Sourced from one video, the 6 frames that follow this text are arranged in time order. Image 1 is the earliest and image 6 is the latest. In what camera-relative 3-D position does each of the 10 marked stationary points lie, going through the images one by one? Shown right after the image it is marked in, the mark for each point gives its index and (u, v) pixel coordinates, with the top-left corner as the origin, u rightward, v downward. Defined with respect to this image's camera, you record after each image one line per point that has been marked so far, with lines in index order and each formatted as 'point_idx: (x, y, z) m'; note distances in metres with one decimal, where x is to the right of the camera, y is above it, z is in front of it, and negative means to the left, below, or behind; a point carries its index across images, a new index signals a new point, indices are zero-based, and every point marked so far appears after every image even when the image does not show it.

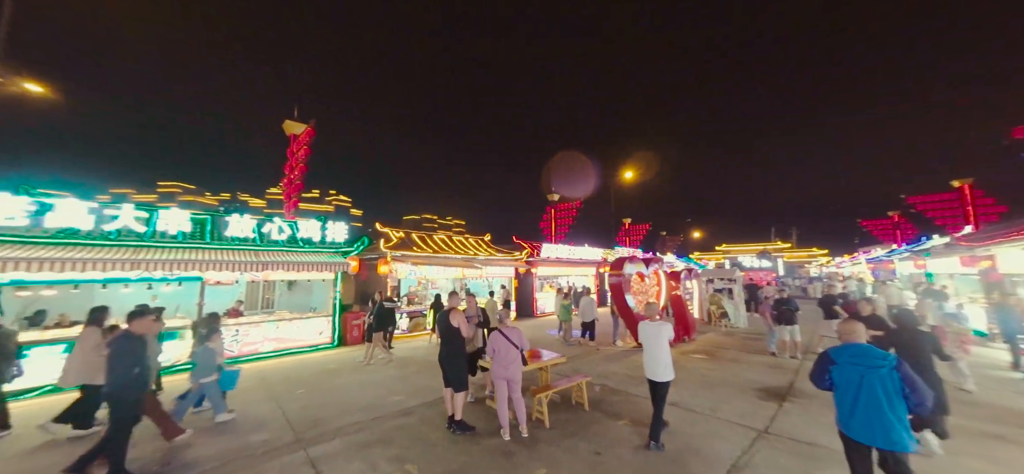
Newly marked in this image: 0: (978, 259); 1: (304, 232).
0: (+13.5, -0.5, +9.9) m
1: (-5.0, +0.1, +8.1) m
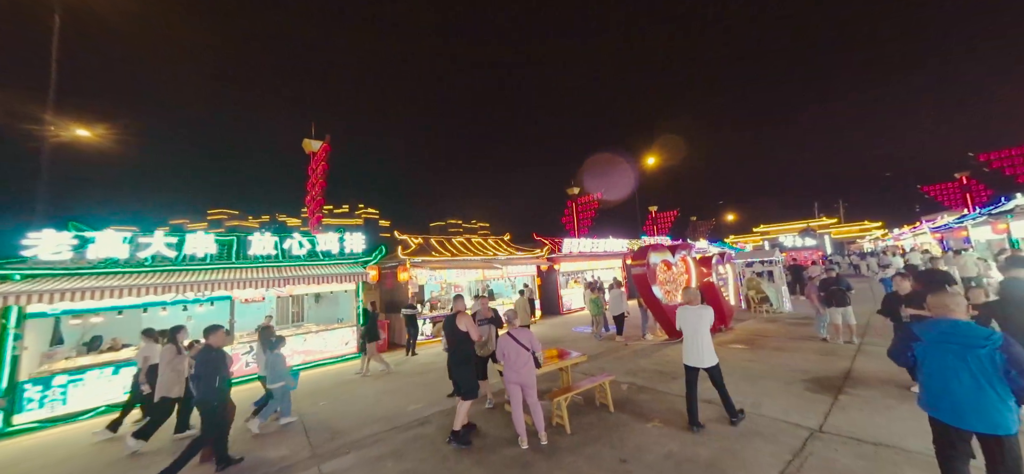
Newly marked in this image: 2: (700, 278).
0: (+14.0, +0.6, +8.6) m
1: (-4.6, -0.2, +8.2) m
2: (+5.6, -1.2, +10.1) m
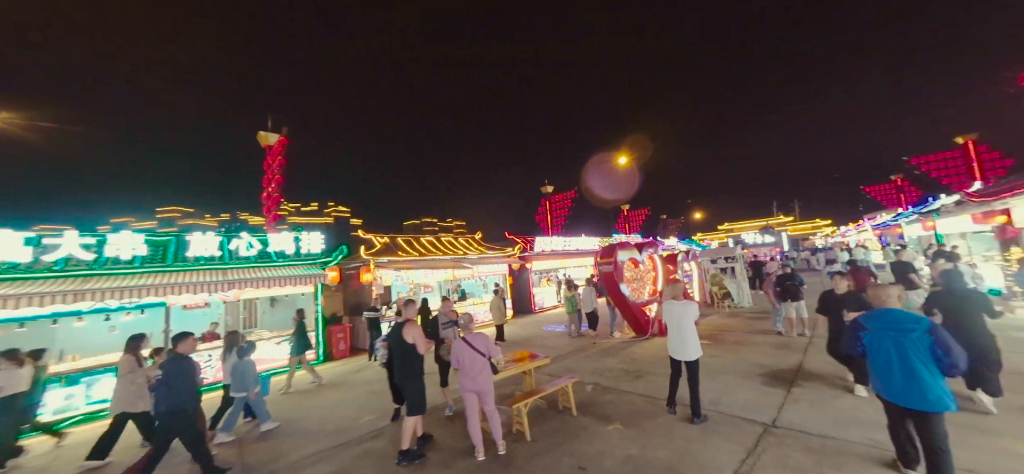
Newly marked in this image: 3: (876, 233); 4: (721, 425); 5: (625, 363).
0: (+13.2, +0.7, +9.4) m
1: (-5.4, -0.2, +7.7) m
2: (+4.7, -1.2, +10.4) m
3: (+21.5, +0.2, +20.1) m
4: (+2.4, -2.1, +3.8) m
5: (+2.2, -2.4, +6.5) m
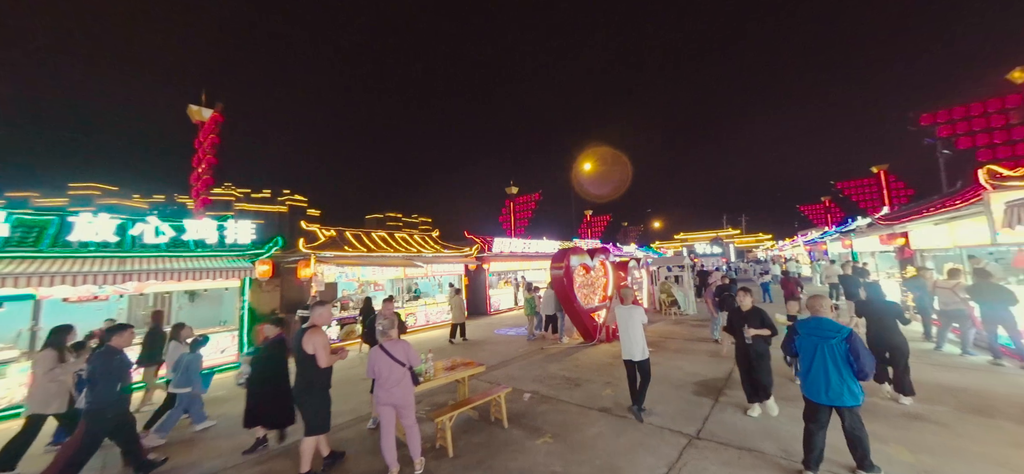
0: (+11.8, 0.0, +10.5) m
1: (-6.4, +0.1, +6.9) m
2: (+3.3, -1.4, +10.6) m
3: (+19.1, -0.8, +21.9) m
4: (+1.5, -2.3, +3.8) m
5: (+1.1, -2.5, +6.5) m
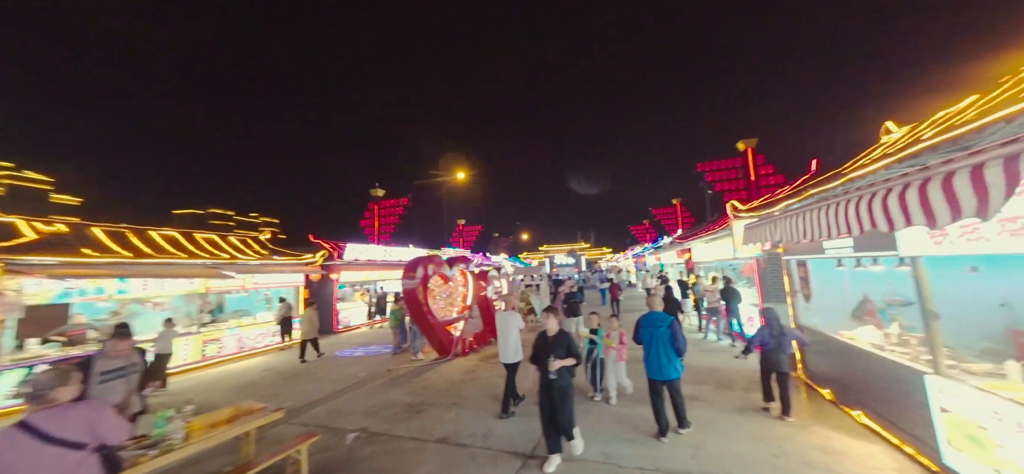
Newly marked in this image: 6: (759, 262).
0: (+7.0, -0.6, +13.5) m
1: (-8.8, +0.2, +3.6) m
2: (-1.1, -1.7, +10.4) m
3: (+9.5, -1.9, +26.7) m
4: (-0.3, -2.4, +3.5) m
5: (-1.7, -2.7, +5.8) m
6: (+5.7, -0.6, +7.8) m
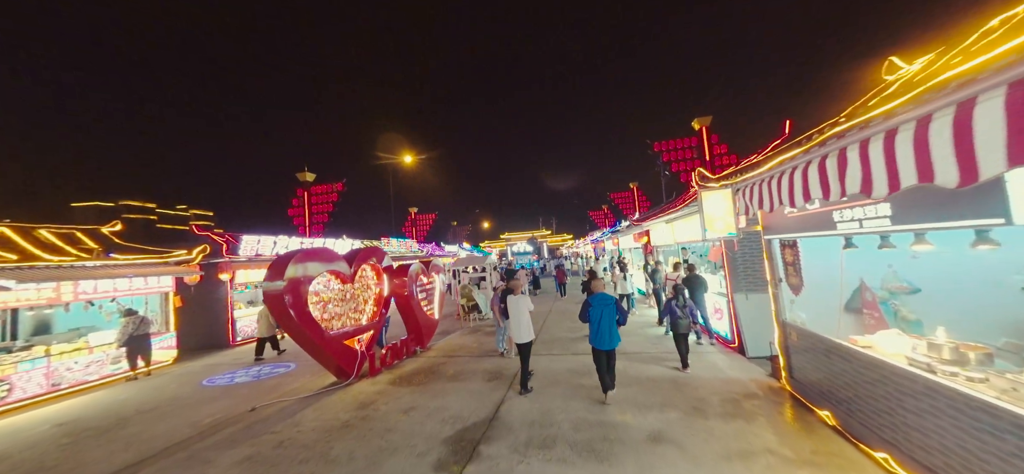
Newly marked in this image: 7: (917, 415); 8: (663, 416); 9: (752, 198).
0: (+4.8, +0.1, +12.2) m
1: (-9.8, +0.1, +0.6) m
2: (-2.9, -1.3, +8.3) m
3: (+5.9, -0.7, +25.7) m
4: (-1.3, -2.2, +1.6) m
5: (-3.0, -2.5, +3.7) m
6: (+4.1, -0.1, +6.4) m
7: (+3.4, -1.5, +2.9) m
8: (+2.0, -2.4, +4.5) m
9: (+3.4, +0.5, +5.0) m
